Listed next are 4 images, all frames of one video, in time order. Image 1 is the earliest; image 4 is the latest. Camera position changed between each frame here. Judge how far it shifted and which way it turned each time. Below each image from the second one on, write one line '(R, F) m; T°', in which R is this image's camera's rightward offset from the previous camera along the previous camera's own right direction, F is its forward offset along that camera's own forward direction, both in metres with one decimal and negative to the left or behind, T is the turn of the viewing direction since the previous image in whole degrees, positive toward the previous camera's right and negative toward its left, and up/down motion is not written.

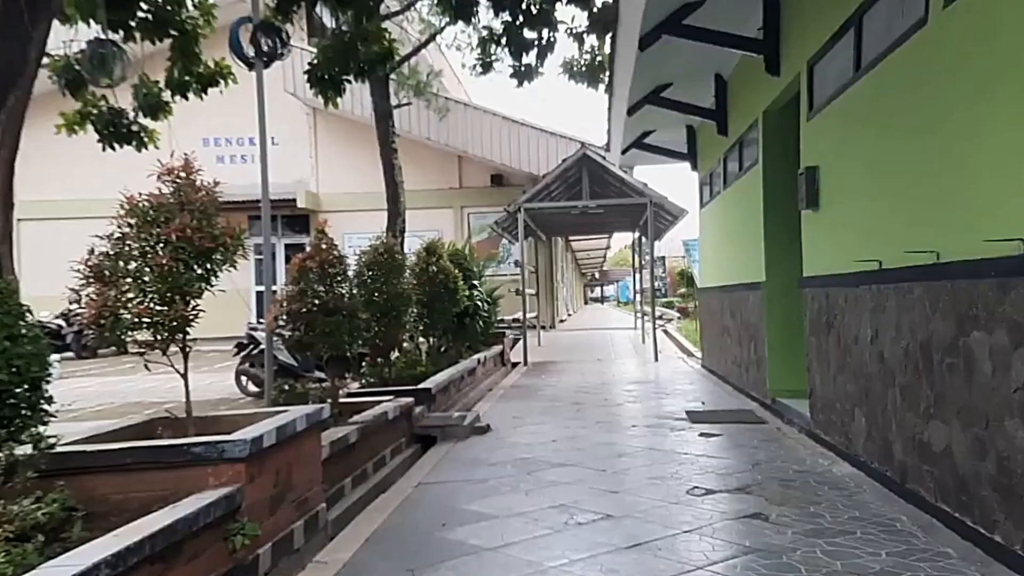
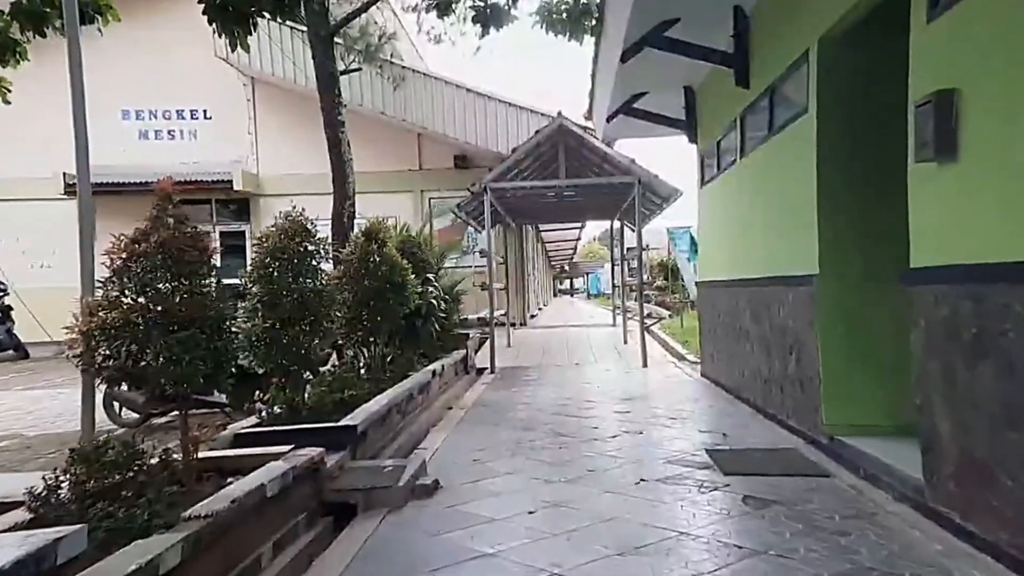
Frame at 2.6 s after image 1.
(+0.1, +1.8) m; +3°
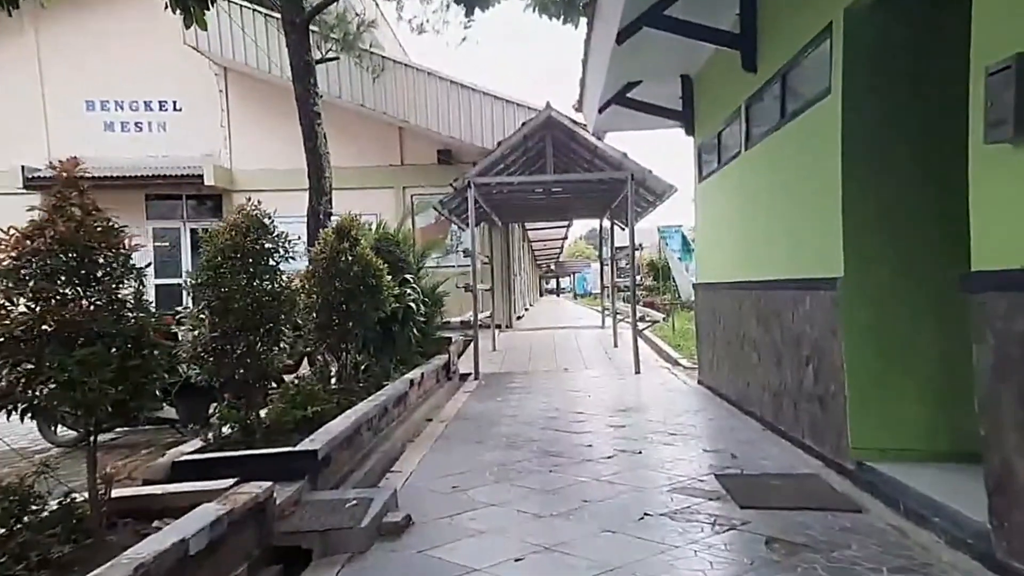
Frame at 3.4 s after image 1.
(0.0, +0.6) m; +1°
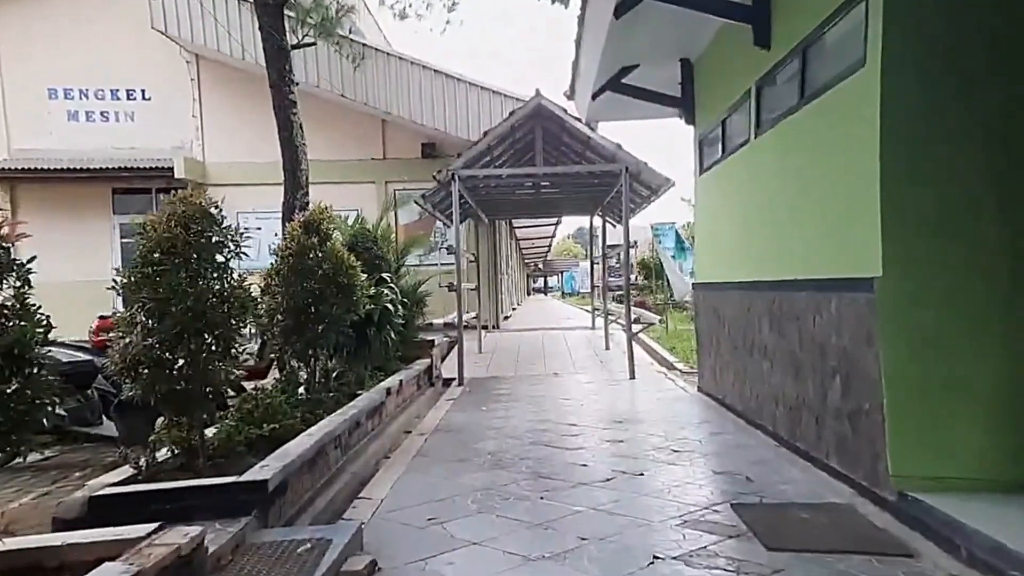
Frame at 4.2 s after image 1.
(0.0, +0.6) m; +1°
